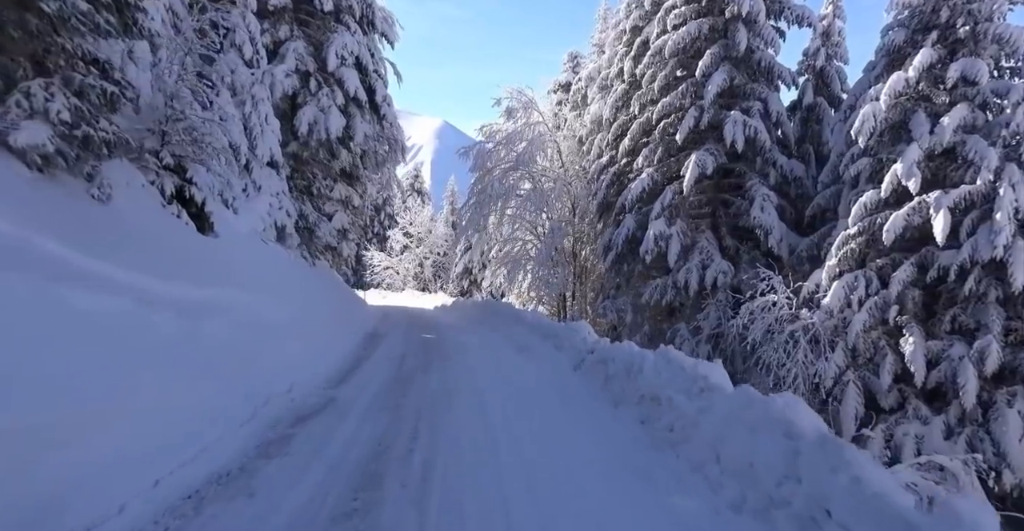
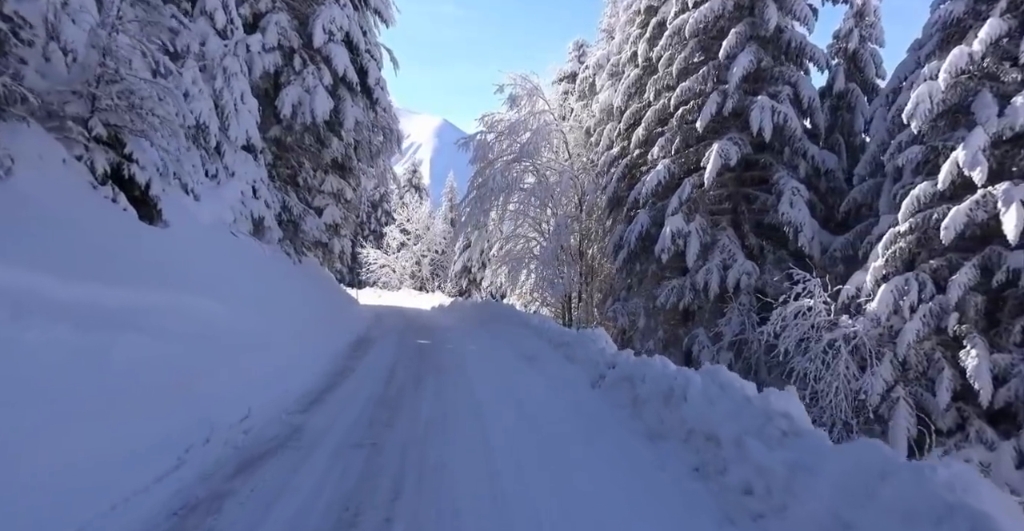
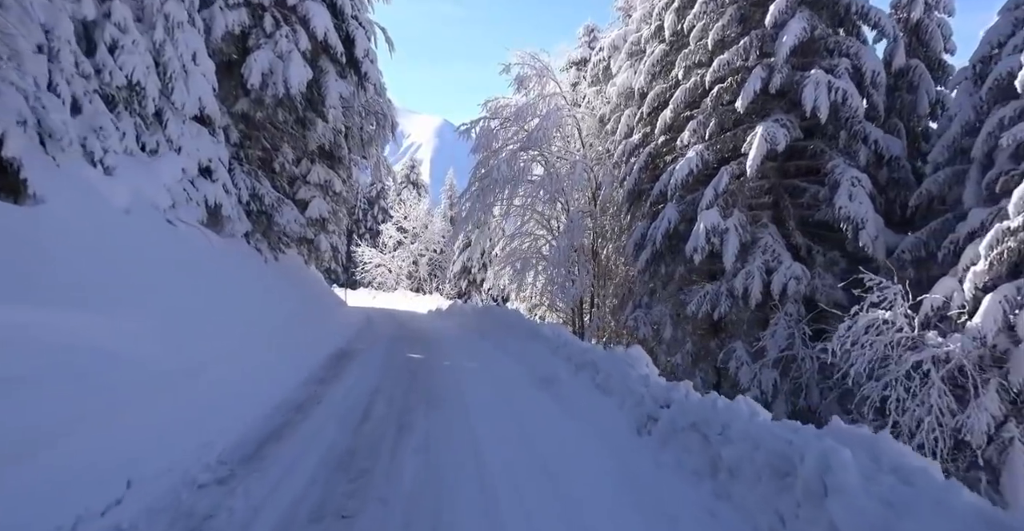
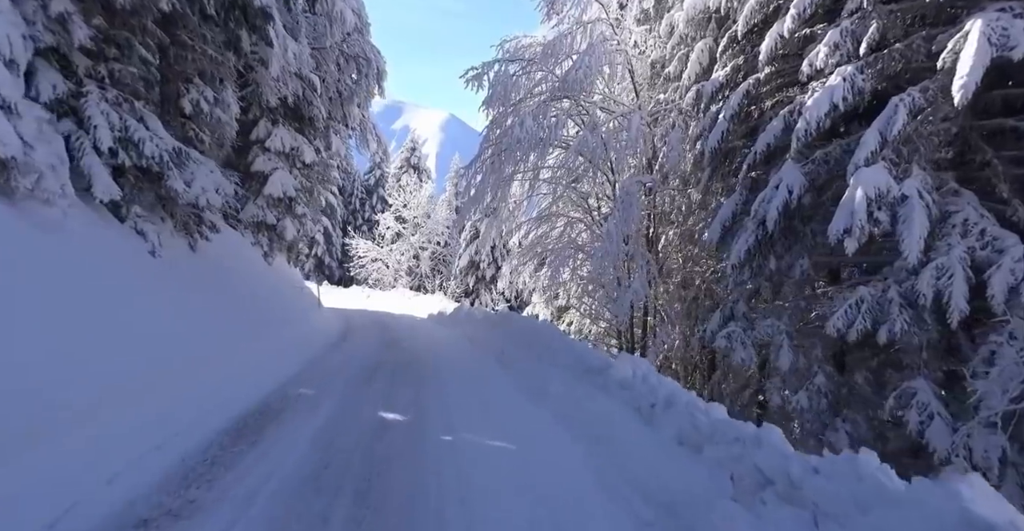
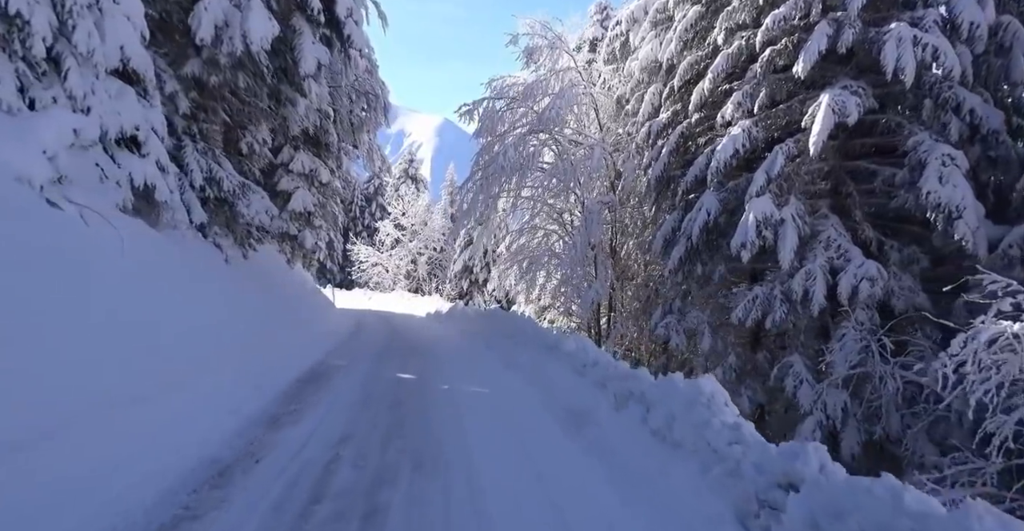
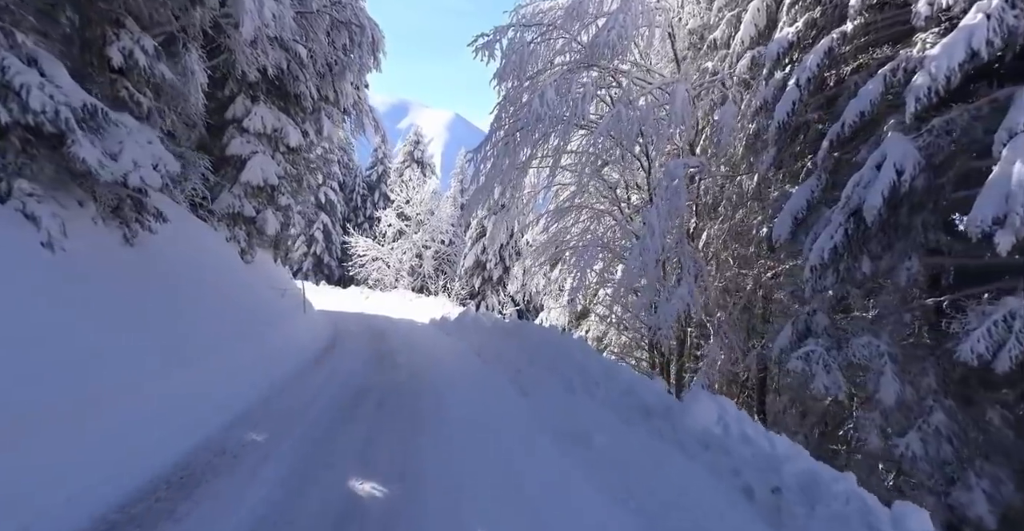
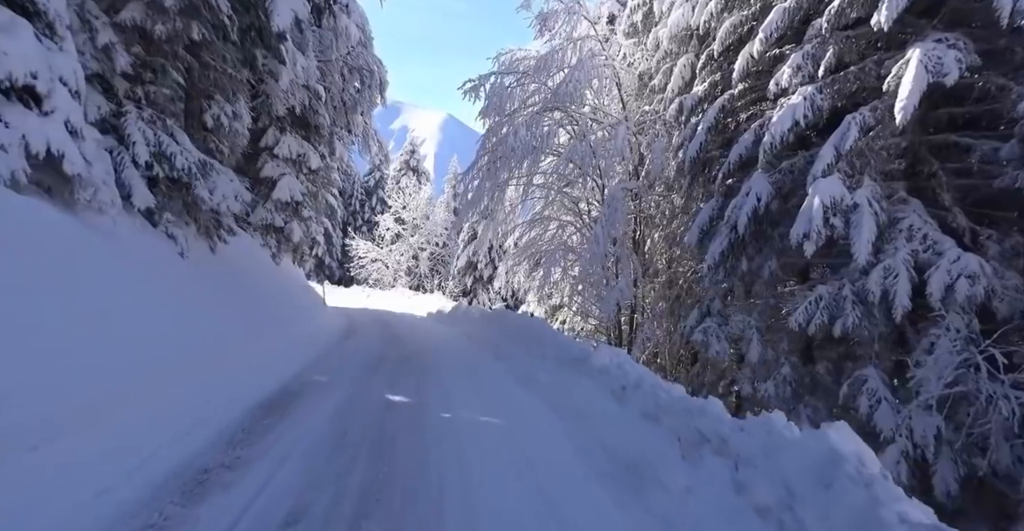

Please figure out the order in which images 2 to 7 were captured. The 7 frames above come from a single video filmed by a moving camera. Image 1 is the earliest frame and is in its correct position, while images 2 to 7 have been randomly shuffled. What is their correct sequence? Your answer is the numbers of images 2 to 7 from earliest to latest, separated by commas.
2, 3, 5, 7, 4, 6
